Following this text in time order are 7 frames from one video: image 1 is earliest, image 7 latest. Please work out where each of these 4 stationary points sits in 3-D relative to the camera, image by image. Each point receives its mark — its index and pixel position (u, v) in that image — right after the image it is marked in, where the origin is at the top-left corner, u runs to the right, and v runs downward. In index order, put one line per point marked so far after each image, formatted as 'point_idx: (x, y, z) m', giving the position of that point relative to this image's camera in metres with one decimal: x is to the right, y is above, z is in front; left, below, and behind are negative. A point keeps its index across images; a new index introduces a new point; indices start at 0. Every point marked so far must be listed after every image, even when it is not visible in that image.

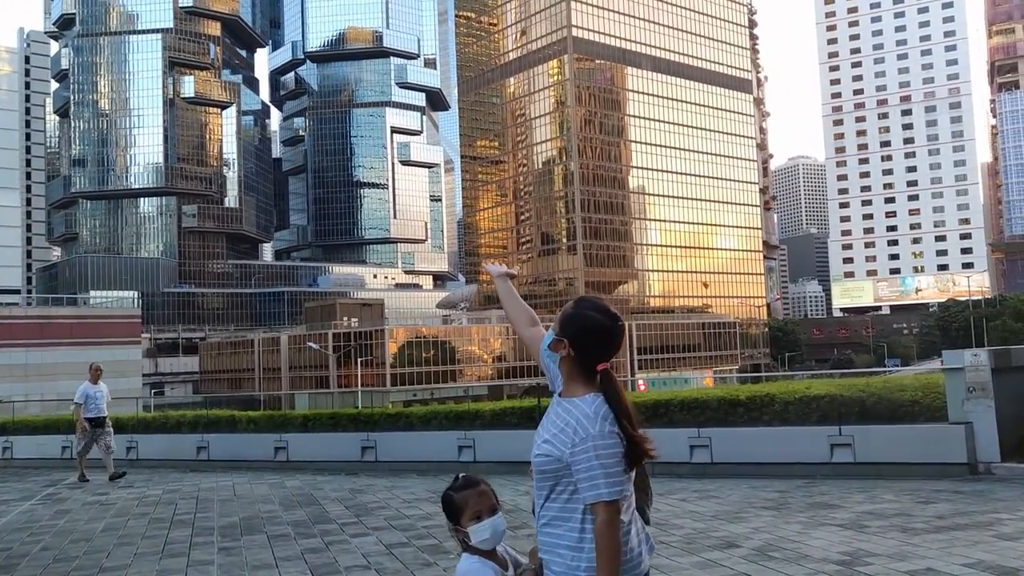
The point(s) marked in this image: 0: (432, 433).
0: (-1.5, -2.8, +17.9) m
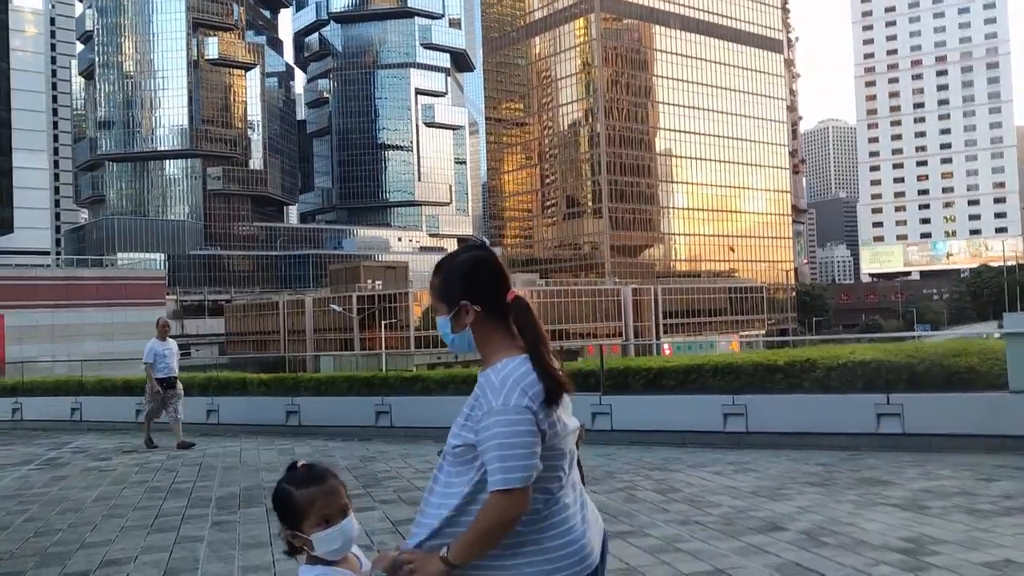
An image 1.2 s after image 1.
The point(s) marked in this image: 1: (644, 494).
0: (-1.2, -2.0, +17.0) m
1: (+1.5, -2.3, +10.2) m
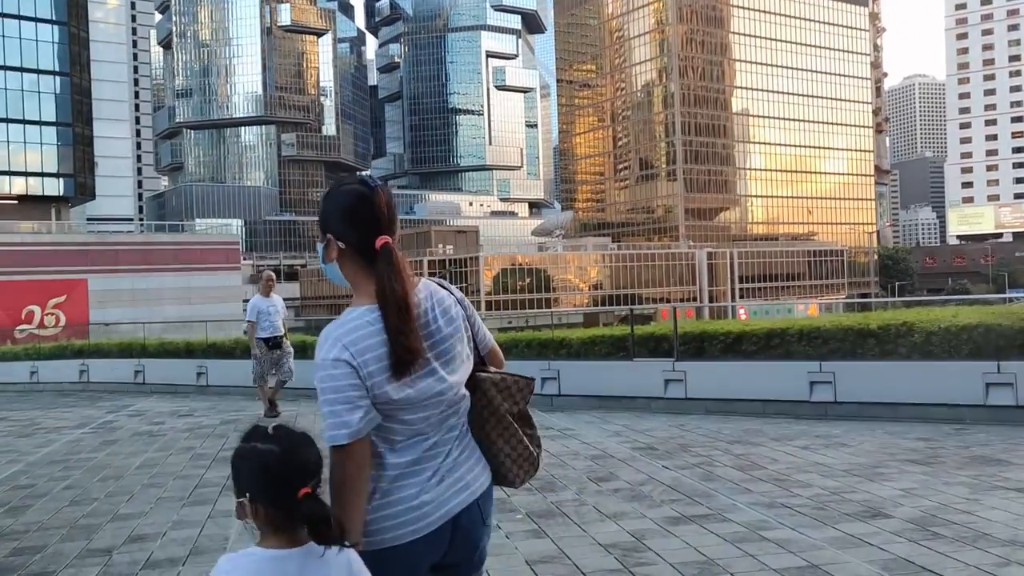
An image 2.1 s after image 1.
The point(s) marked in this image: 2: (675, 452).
0: (0.0, -1.3, +16.1) m
1: (+2.1, -1.8, +9.1) m
2: (+1.8, -1.8, +10.4) m
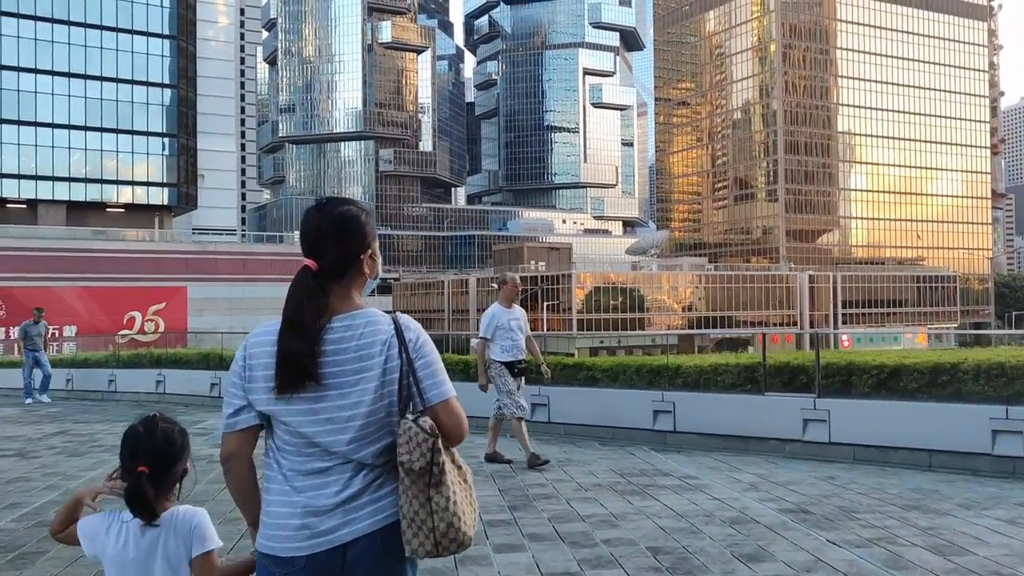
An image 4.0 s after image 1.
0: (+1.6, -1.6, +14.1) m
1: (+3.0, -2.0, +6.8) m
2: (+2.9, -2.0, +8.1) m
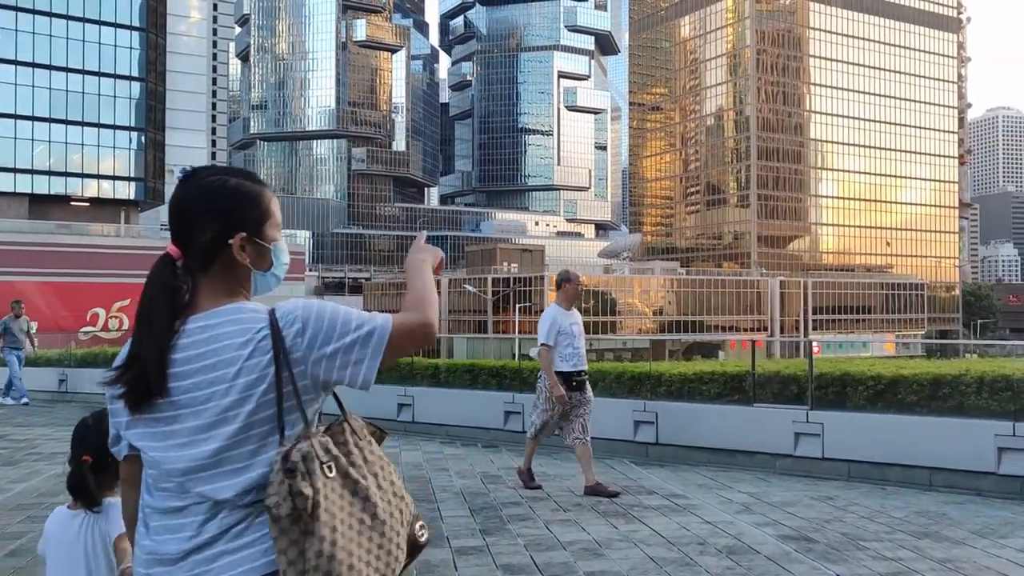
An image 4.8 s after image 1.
0: (+1.2, -1.6, +13.2) m
1: (+2.8, -2.0, +6.1) m
2: (+2.6, -2.1, +7.3) m
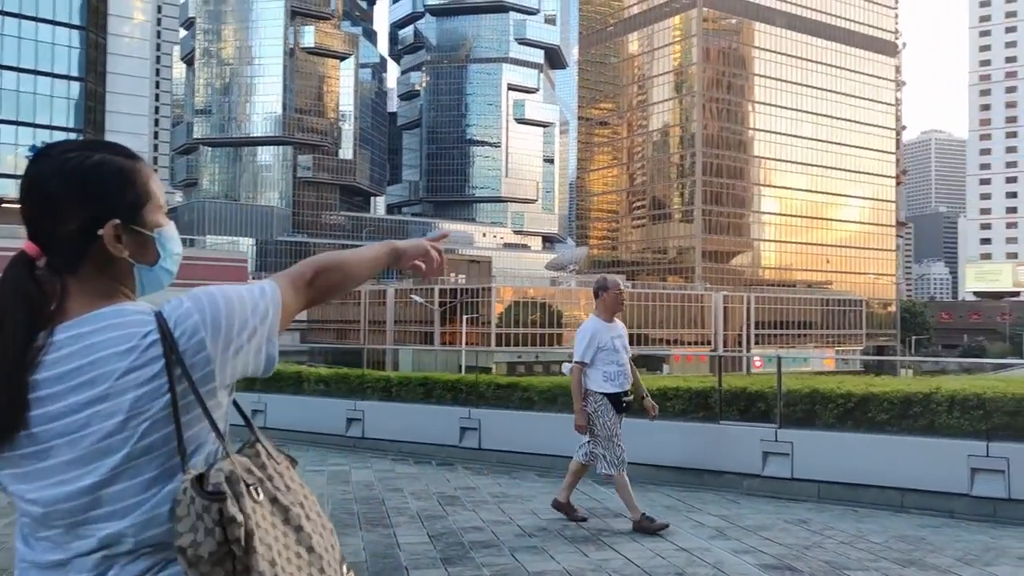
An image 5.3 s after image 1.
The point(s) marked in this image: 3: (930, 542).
0: (+0.7, -1.8, +12.7) m
1: (+2.6, -2.1, +5.7) m
2: (+2.4, -2.2, +6.9) m
3: (+3.7, -2.3, +8.3) m
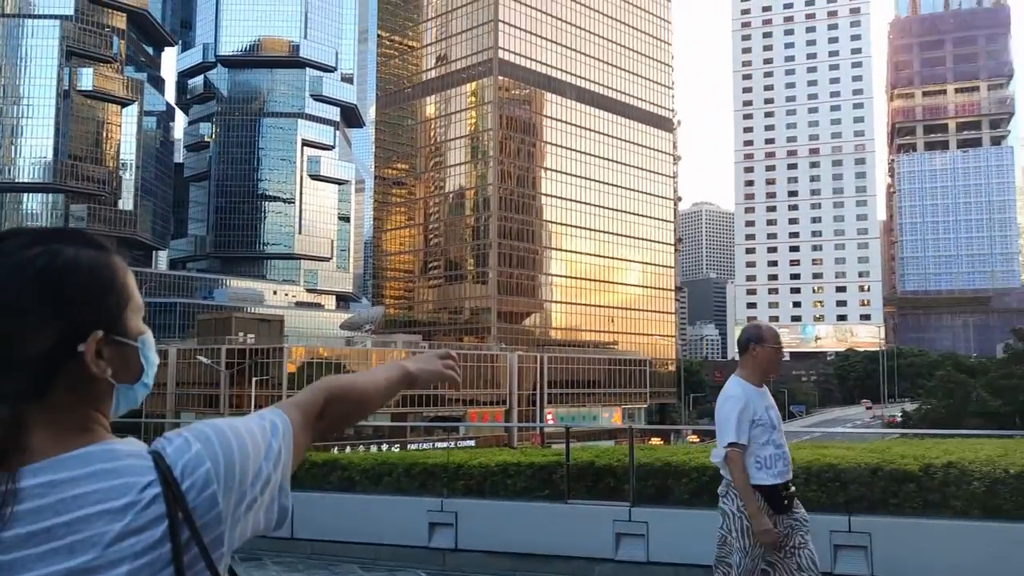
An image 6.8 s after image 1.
0: (-1.5, -2.6, +11.2) m
1: (+2.0, -2.5, +4.8) m
2: (+1.4, -2.6, +5.9) m
3: (+2.5, -2.8, +7.6) m
